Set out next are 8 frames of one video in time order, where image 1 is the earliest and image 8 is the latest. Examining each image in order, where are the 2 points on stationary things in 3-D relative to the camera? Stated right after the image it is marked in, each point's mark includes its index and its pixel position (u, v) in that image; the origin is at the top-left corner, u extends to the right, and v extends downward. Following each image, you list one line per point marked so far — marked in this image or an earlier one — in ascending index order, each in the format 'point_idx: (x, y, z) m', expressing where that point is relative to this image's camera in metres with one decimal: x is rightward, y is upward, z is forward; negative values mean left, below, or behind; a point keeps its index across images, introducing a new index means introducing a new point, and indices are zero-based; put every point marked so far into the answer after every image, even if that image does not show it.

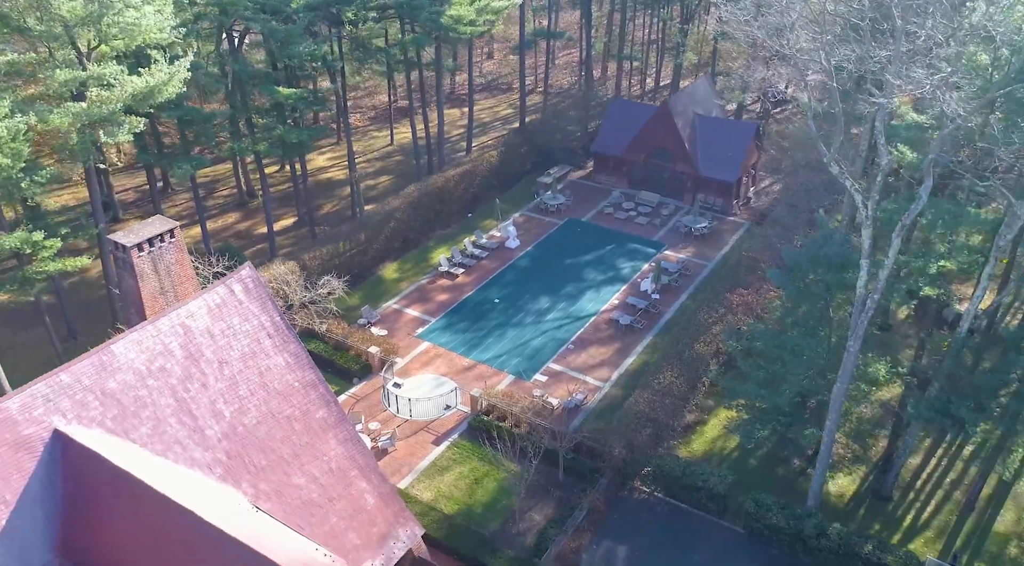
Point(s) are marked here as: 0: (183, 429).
0: (-6.9, -3.1, +16.9) m
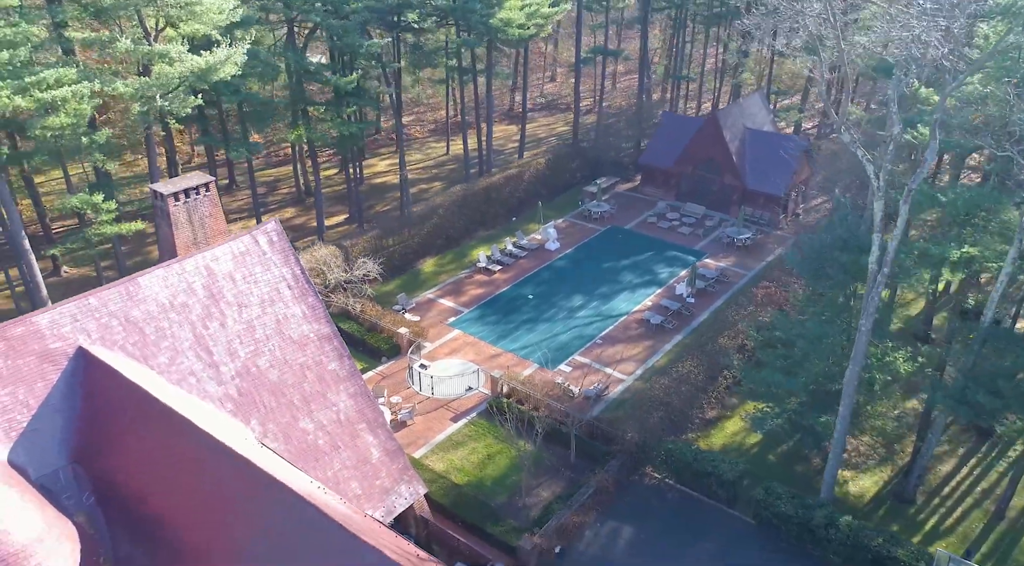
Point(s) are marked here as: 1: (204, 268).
0: (-7.0, -1.8, +17.9) m
1: (-7.2, +0.3, +18.6) m
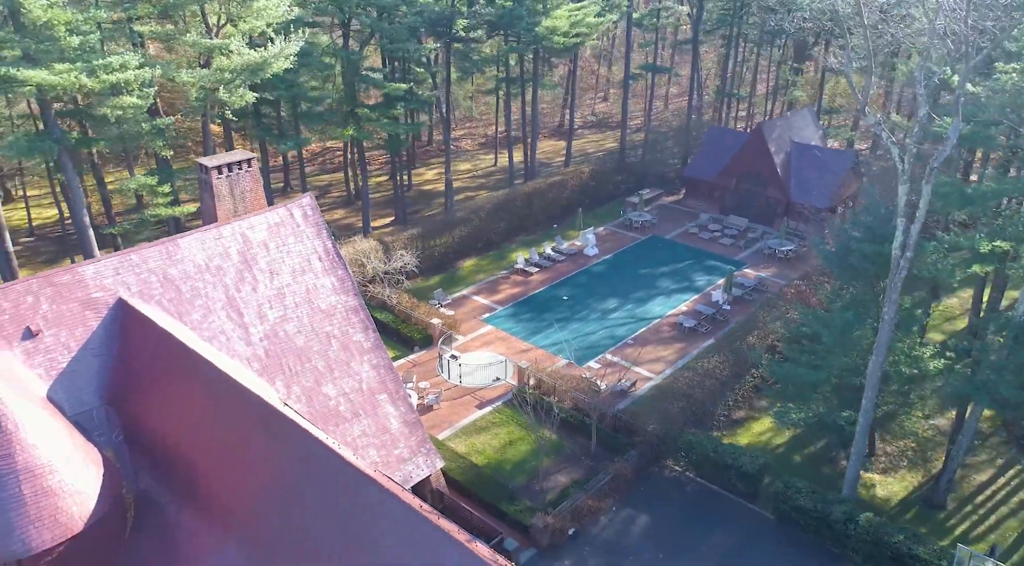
0: (-6.6, -0.9, +18.8) m
1: (-6.7, +1.1, +19.6) m
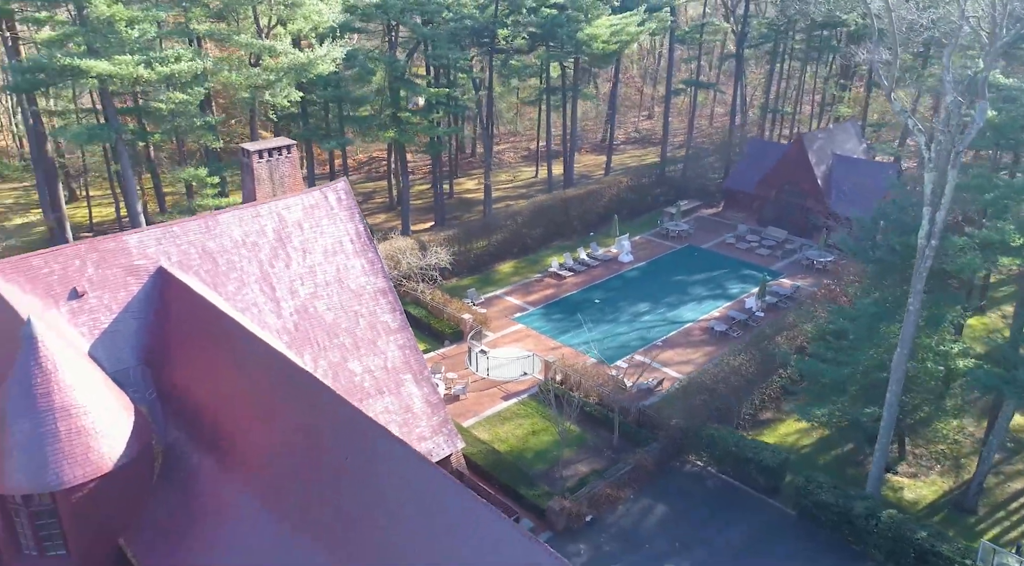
0: (-6.1, -0.3, +19.6) m
1: (-6.0, +1.7, +20.5) m
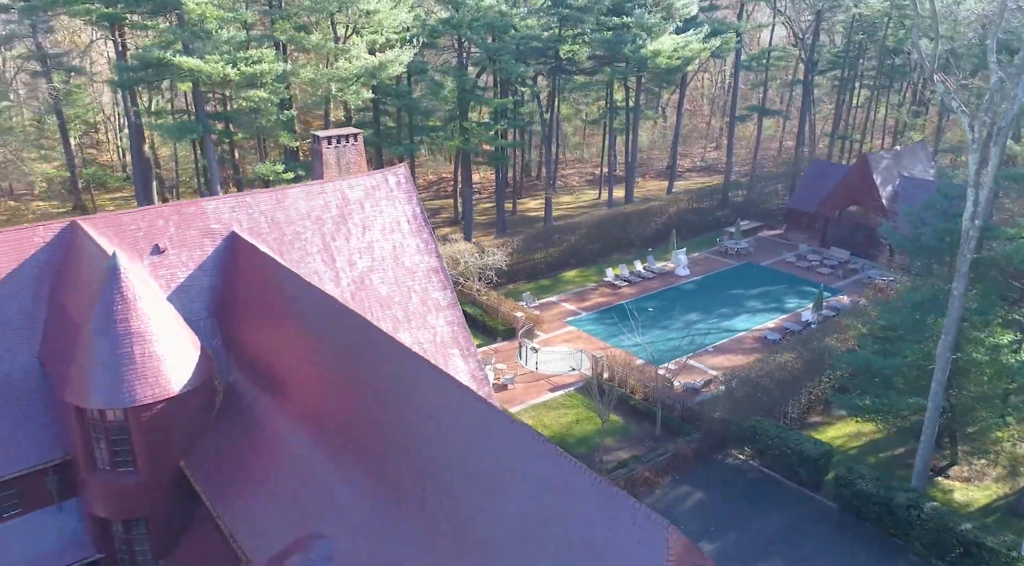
0: (-5.0, +0.5, +20.9) m
1: (-4.7, +2.5, +21.9) m
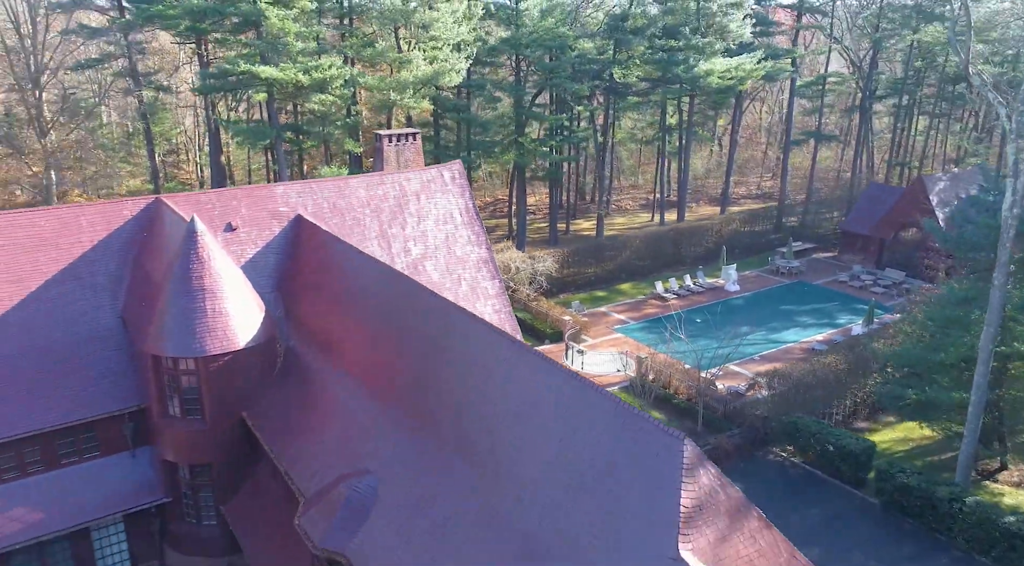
0: (-3.7, +0.9, +22.2) m
1: (-3.3, +2.8, +23.2) m
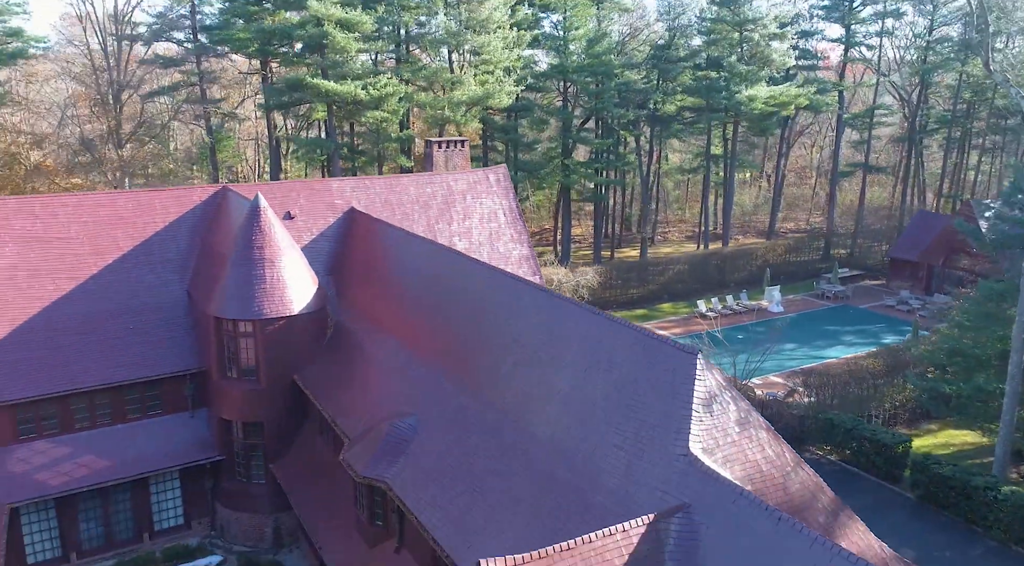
0: (-2.5, +1.1, +23.4) m
1: (-2.1, +3.0, +24.6) m
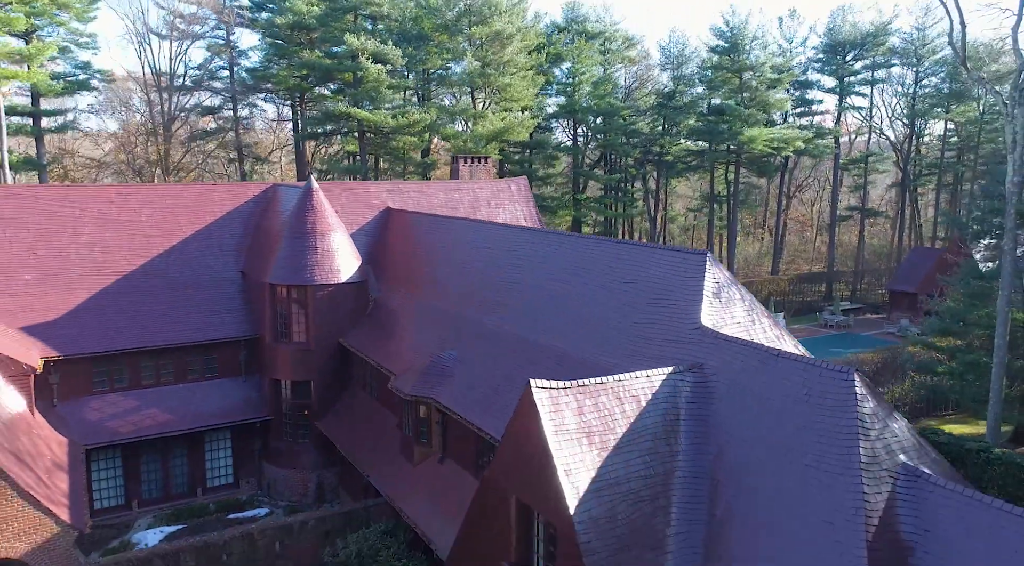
0: (-1.9, +1.2, +25.5) m
1: (-1.4, +2.9, +26.8) m
